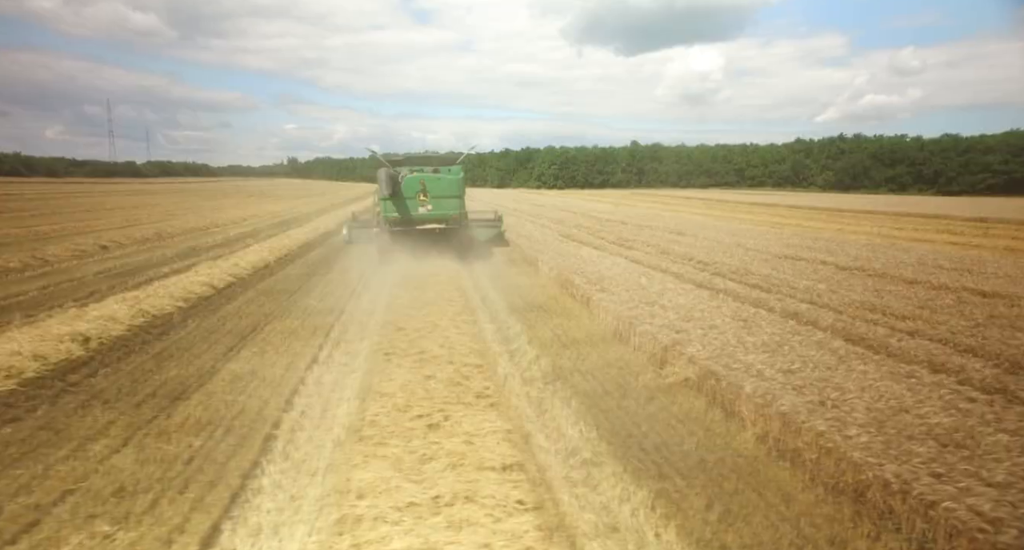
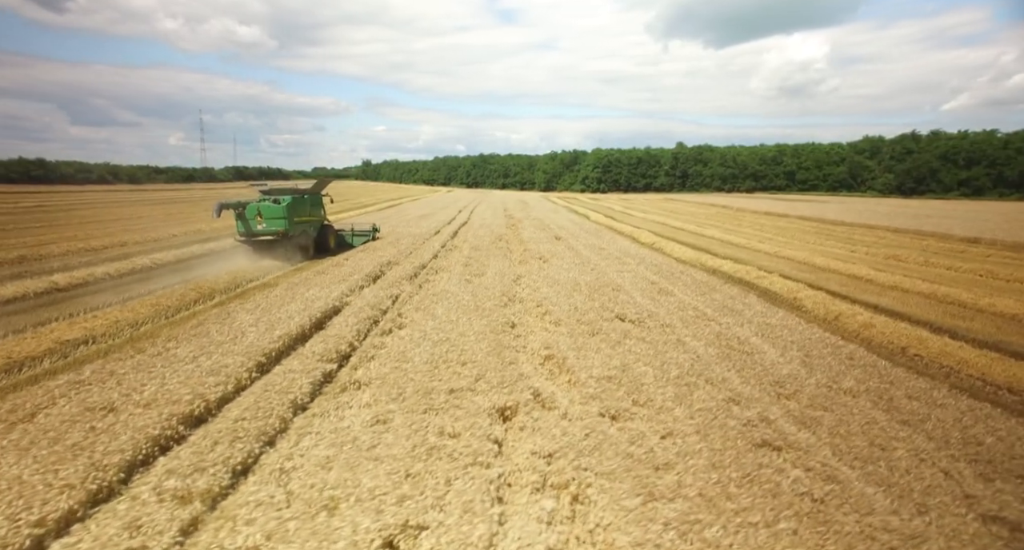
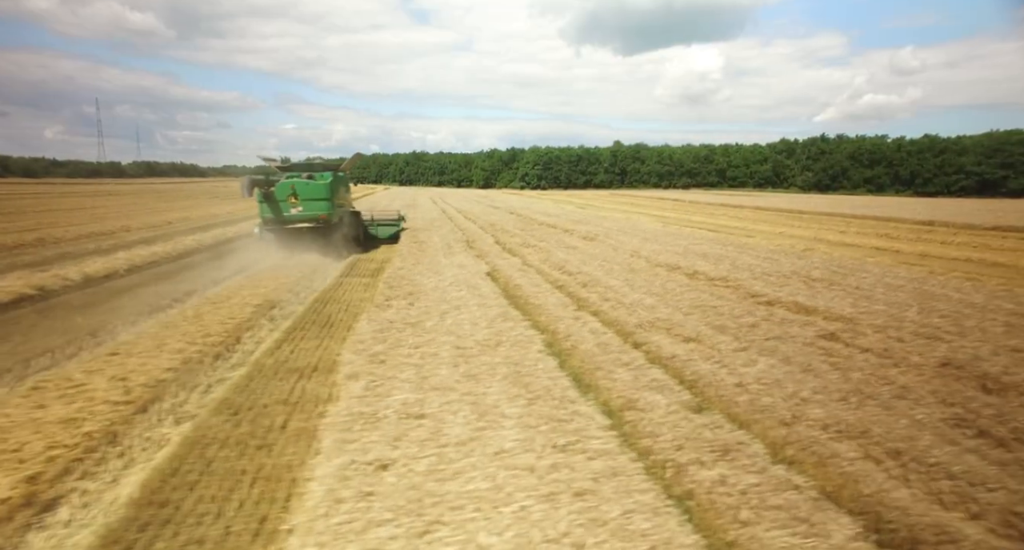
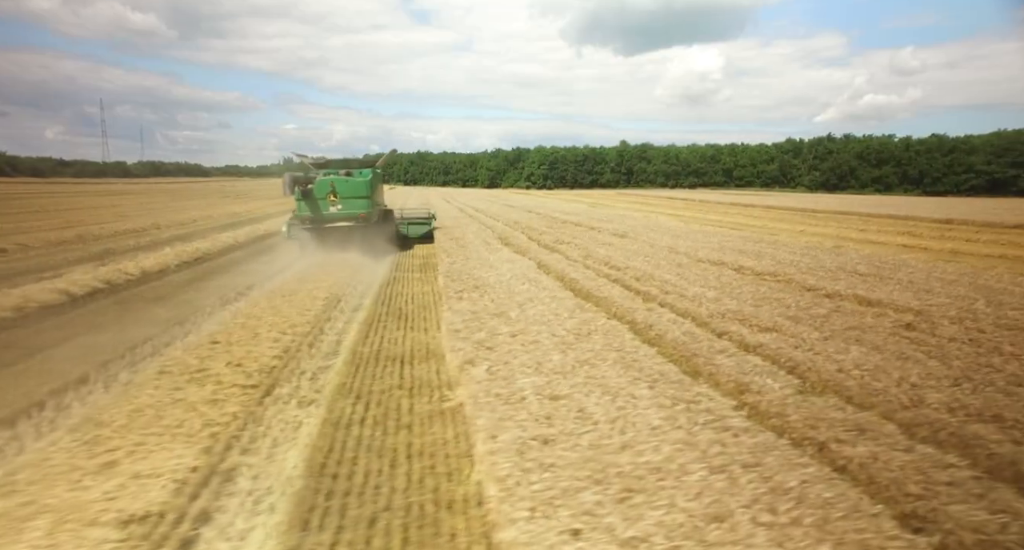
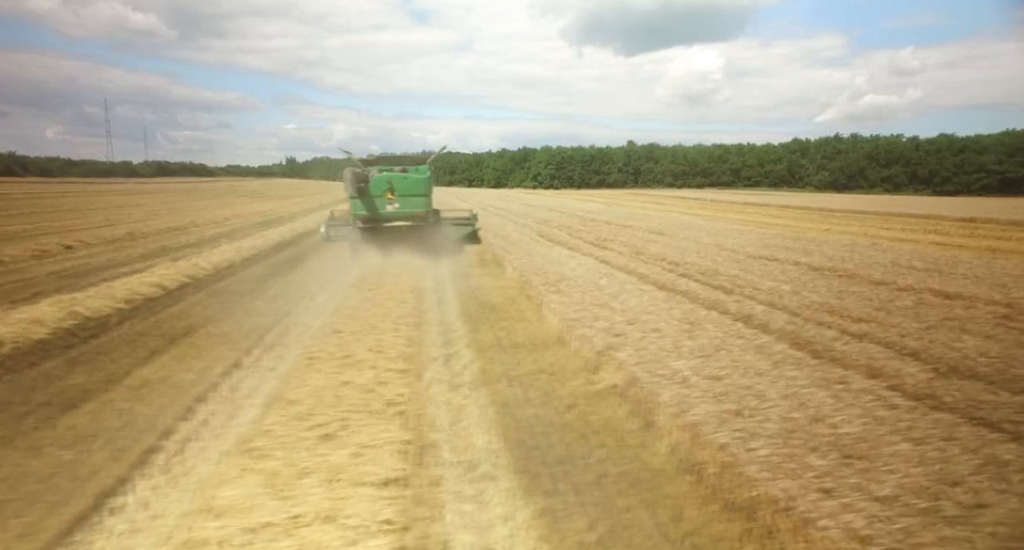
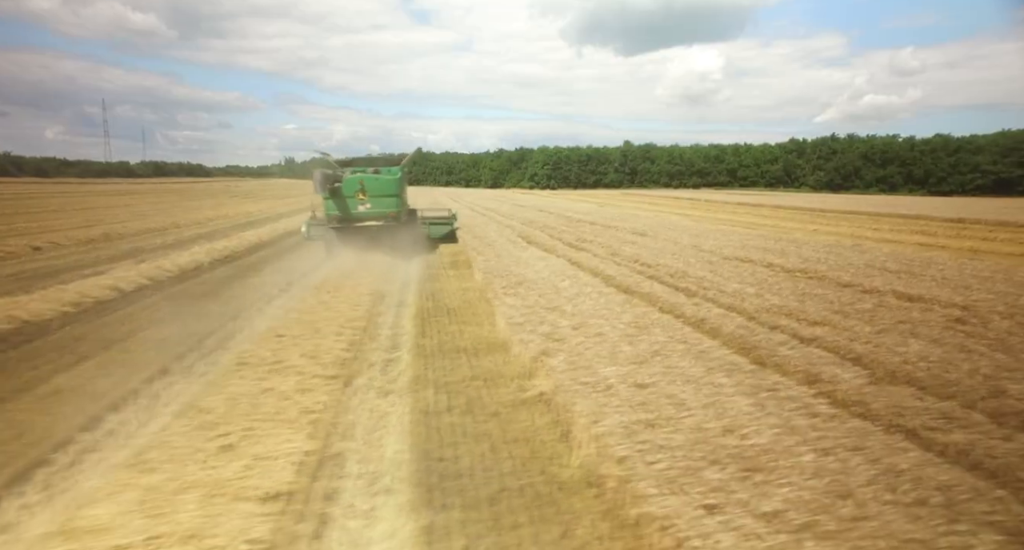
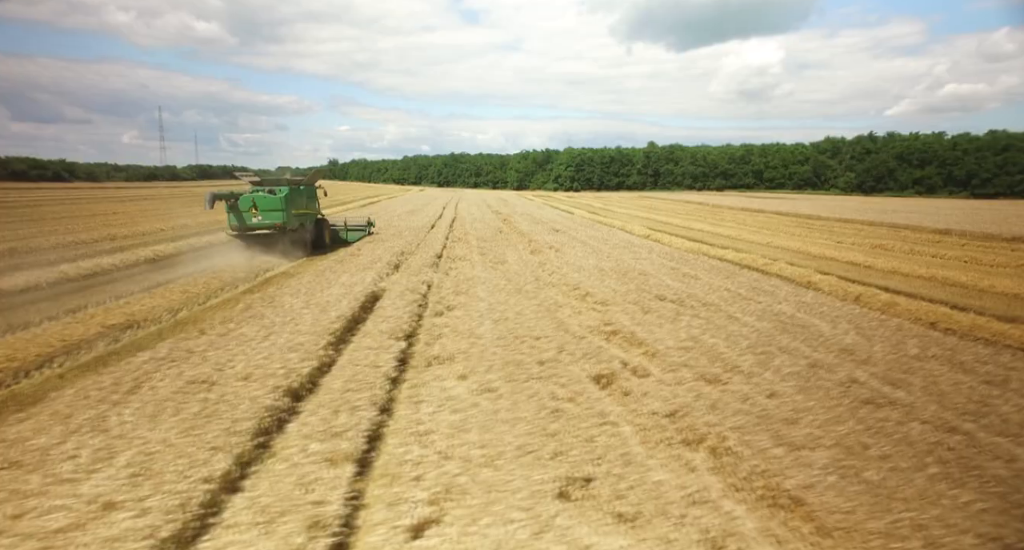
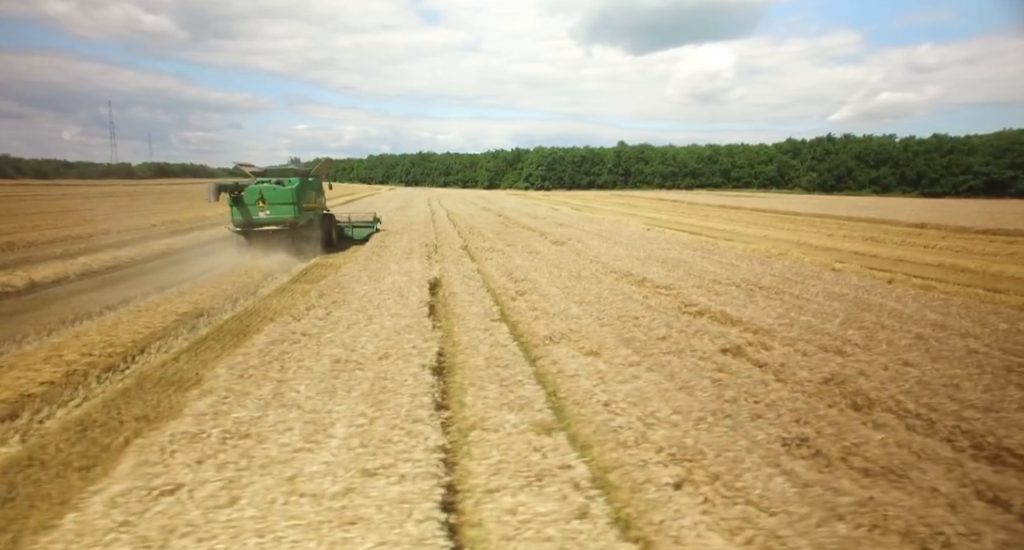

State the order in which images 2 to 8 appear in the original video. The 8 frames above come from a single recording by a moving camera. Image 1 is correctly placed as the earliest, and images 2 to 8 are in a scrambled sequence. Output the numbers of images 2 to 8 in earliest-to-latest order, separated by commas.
5, 6, 4, 3, 8, 7, 2
